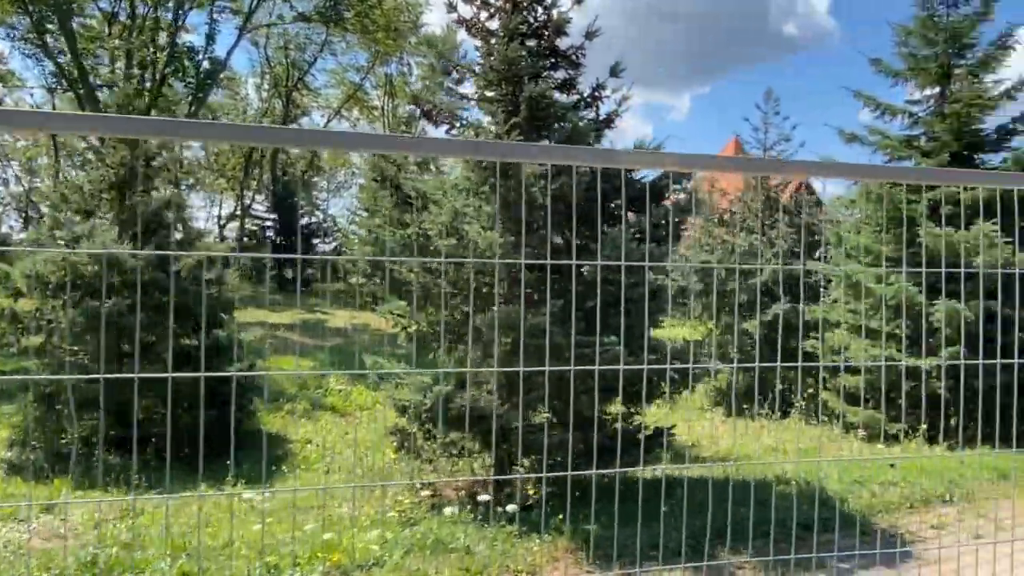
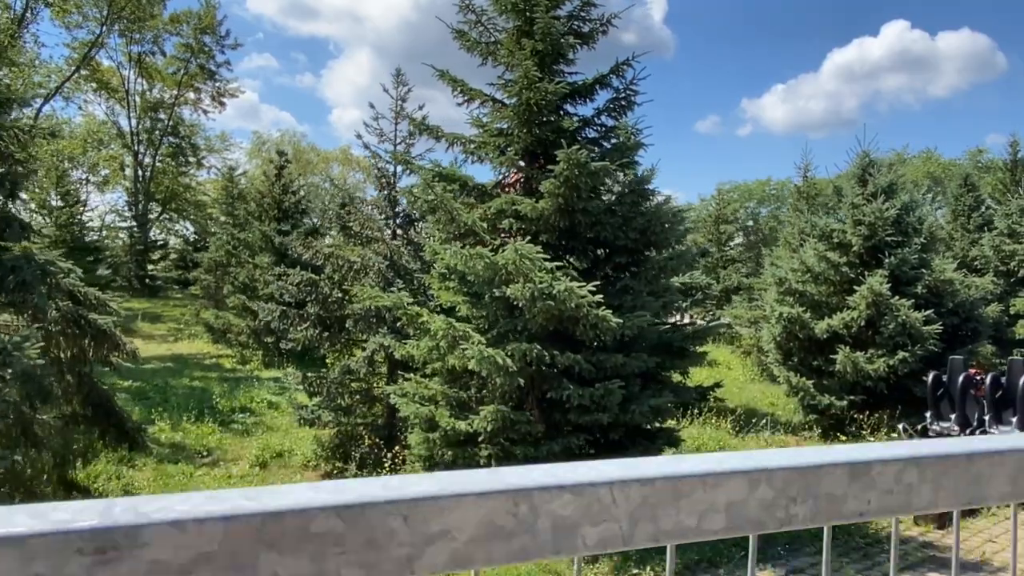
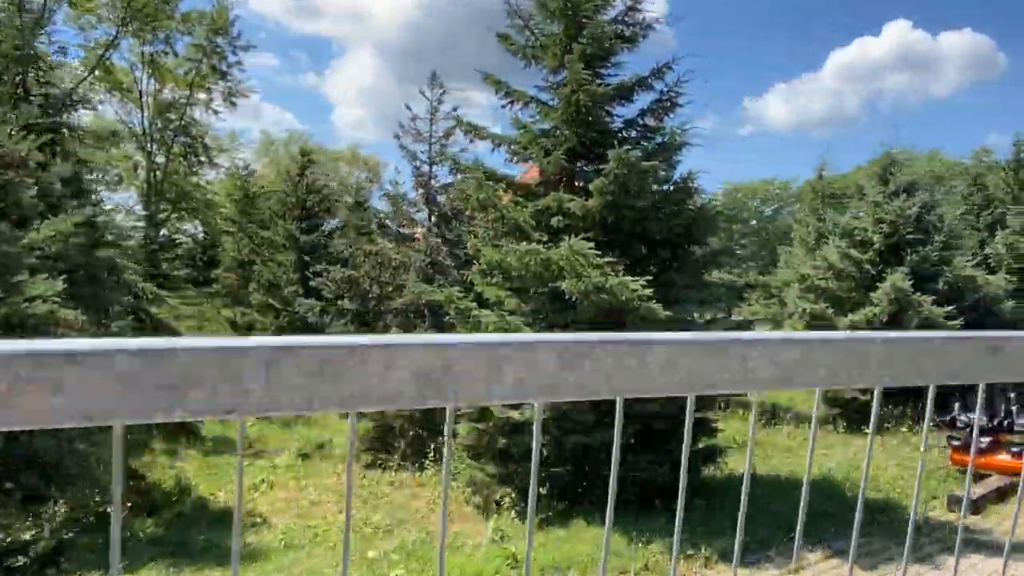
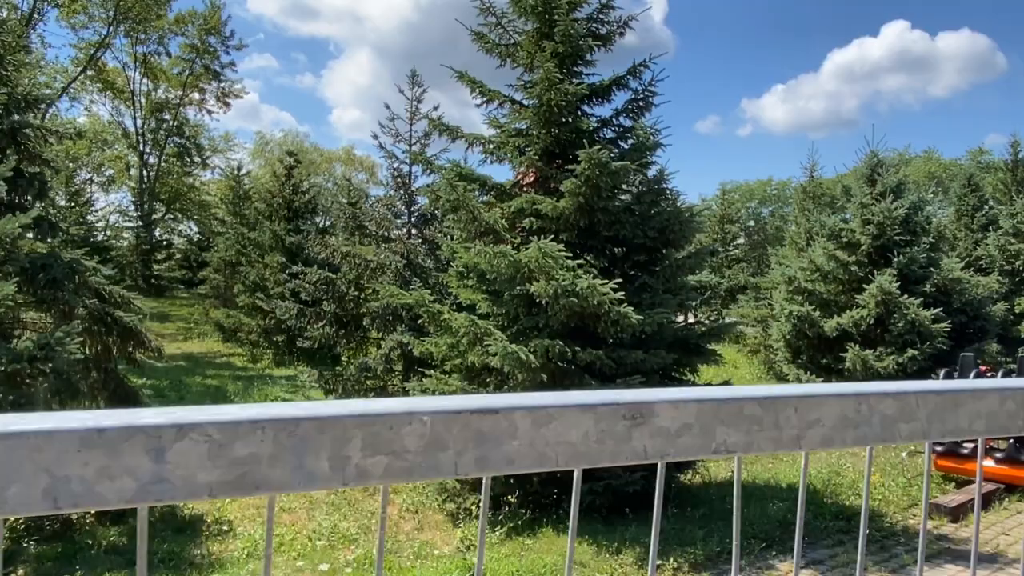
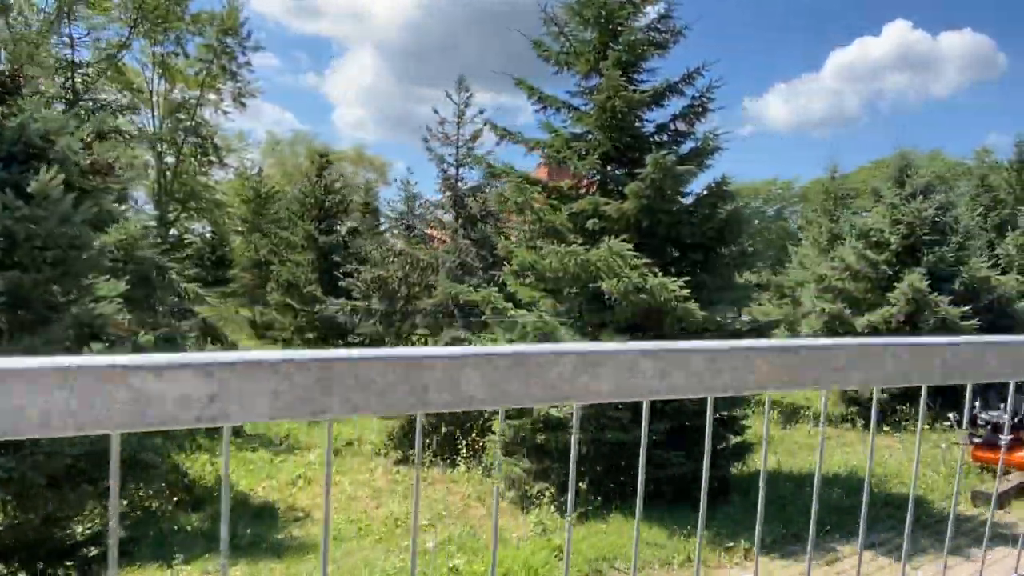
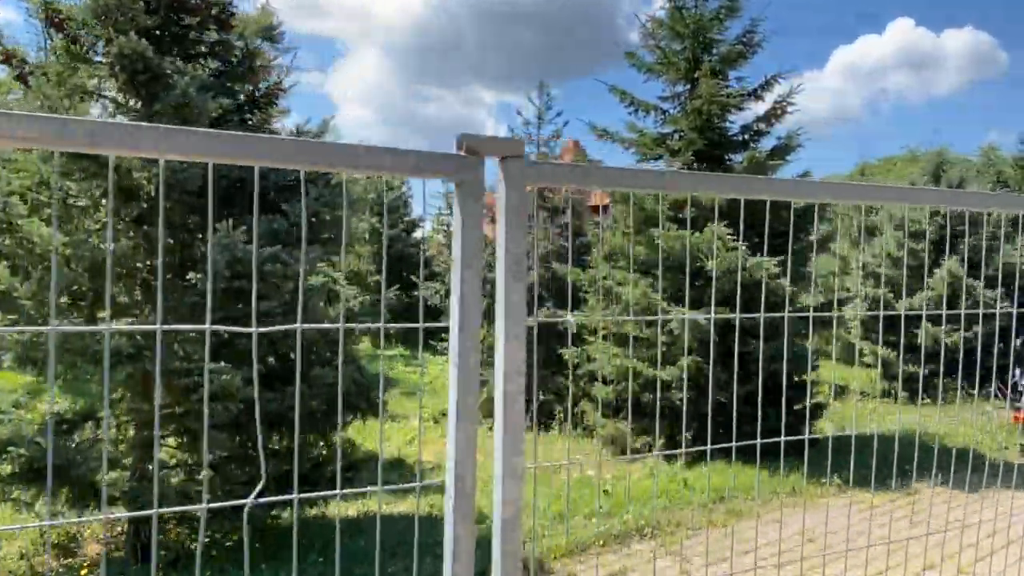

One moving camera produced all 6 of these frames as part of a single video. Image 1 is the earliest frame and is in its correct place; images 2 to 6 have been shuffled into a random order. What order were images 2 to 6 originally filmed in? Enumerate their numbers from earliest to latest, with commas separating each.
6, 5, 3, 4, 2
